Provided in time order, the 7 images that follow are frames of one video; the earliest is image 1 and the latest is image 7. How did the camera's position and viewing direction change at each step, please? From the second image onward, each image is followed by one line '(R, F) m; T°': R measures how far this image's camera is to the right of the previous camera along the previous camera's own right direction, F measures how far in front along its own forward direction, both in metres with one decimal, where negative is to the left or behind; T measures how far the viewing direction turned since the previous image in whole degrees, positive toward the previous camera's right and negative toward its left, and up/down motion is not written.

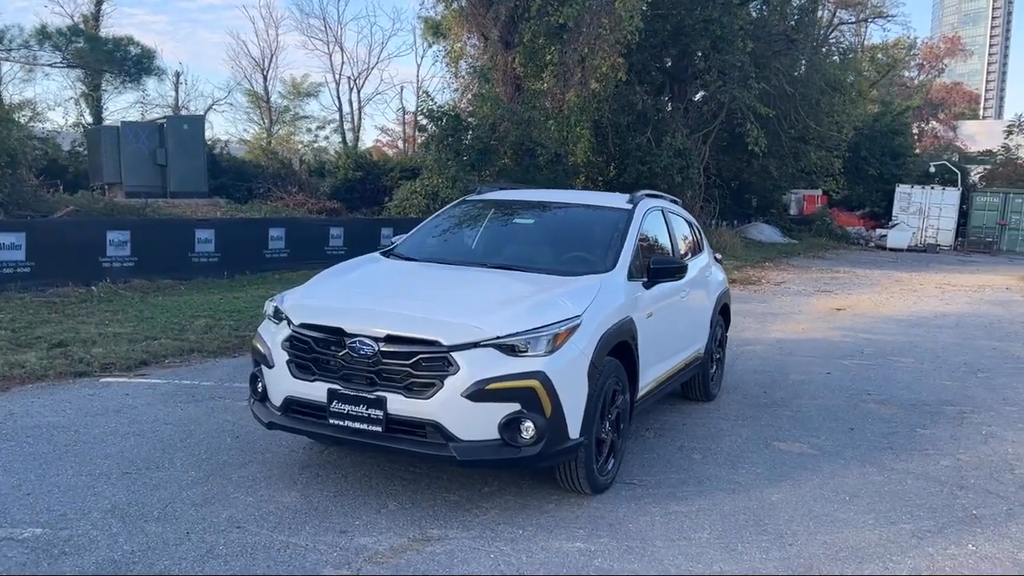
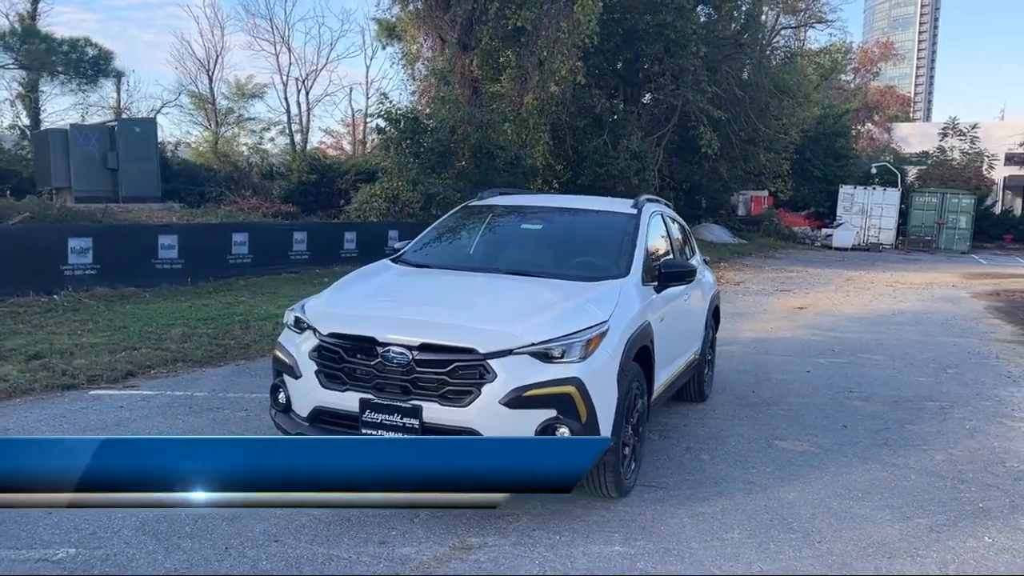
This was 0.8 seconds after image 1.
(-0.5, 0.0) m; +4°
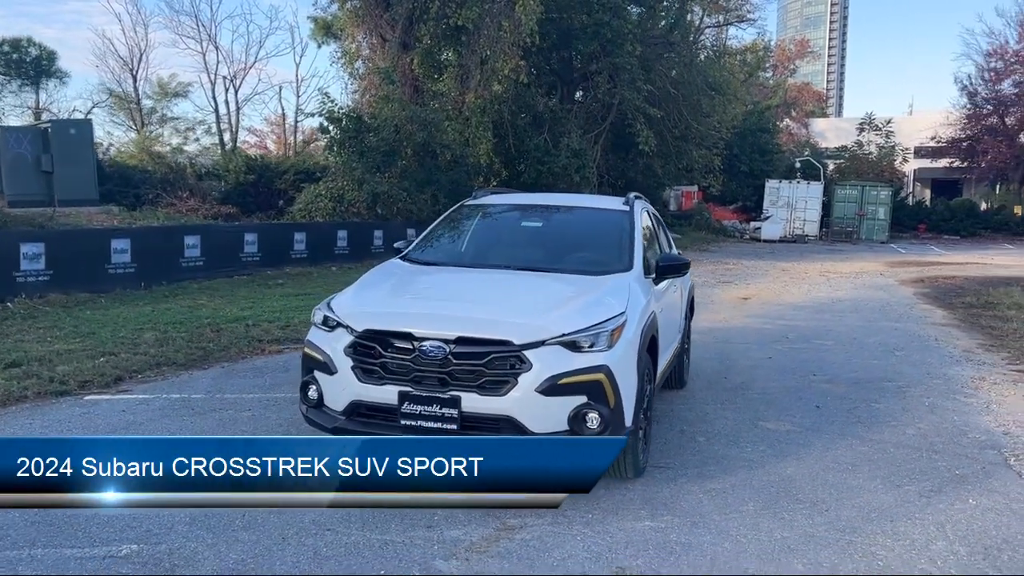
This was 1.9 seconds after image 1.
(-0.6, -0.2) m; +5°
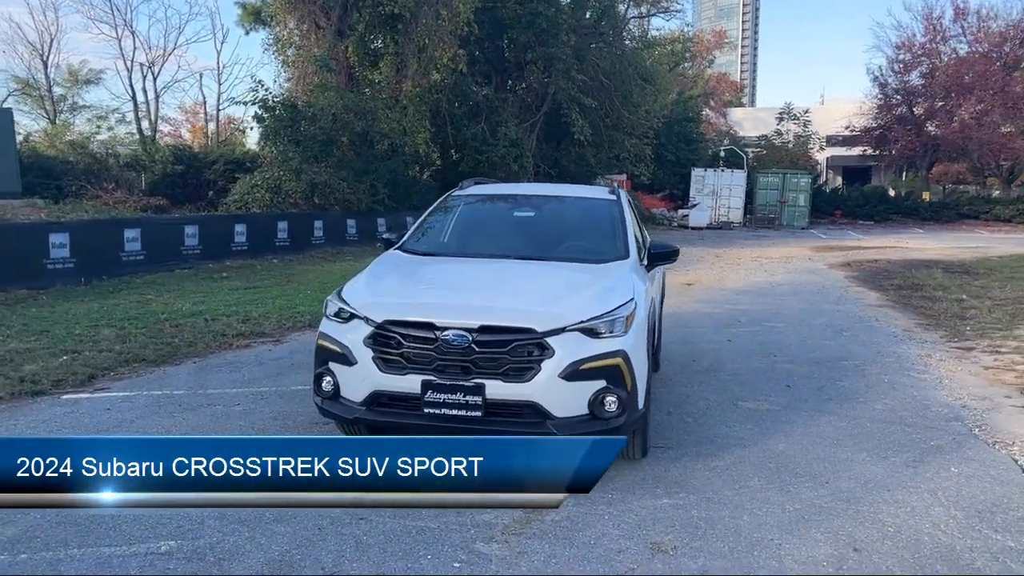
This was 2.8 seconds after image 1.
(-0.5, -0.1) m; +5°
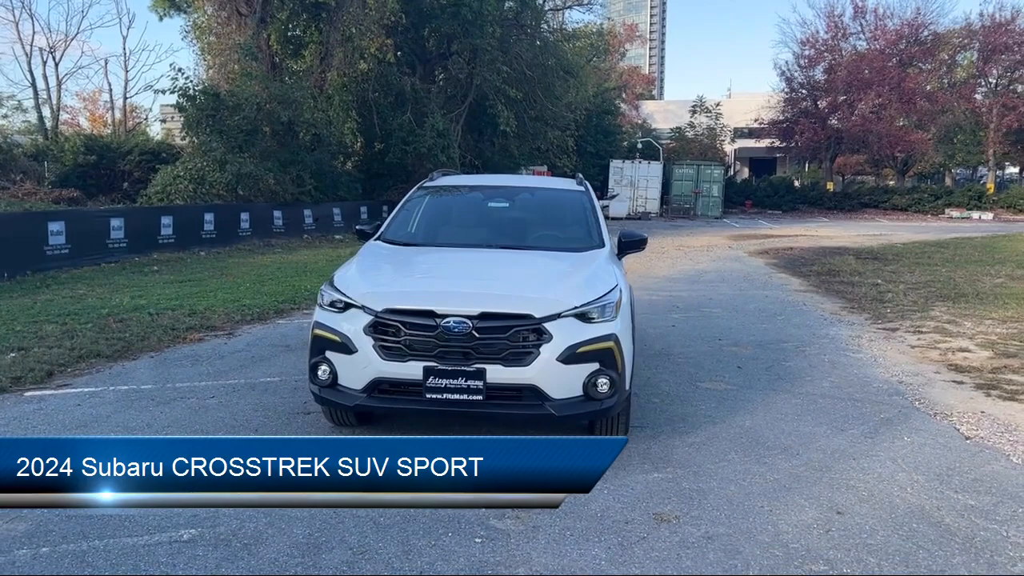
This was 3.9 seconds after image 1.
(-0.5, -0.2) m; +6°
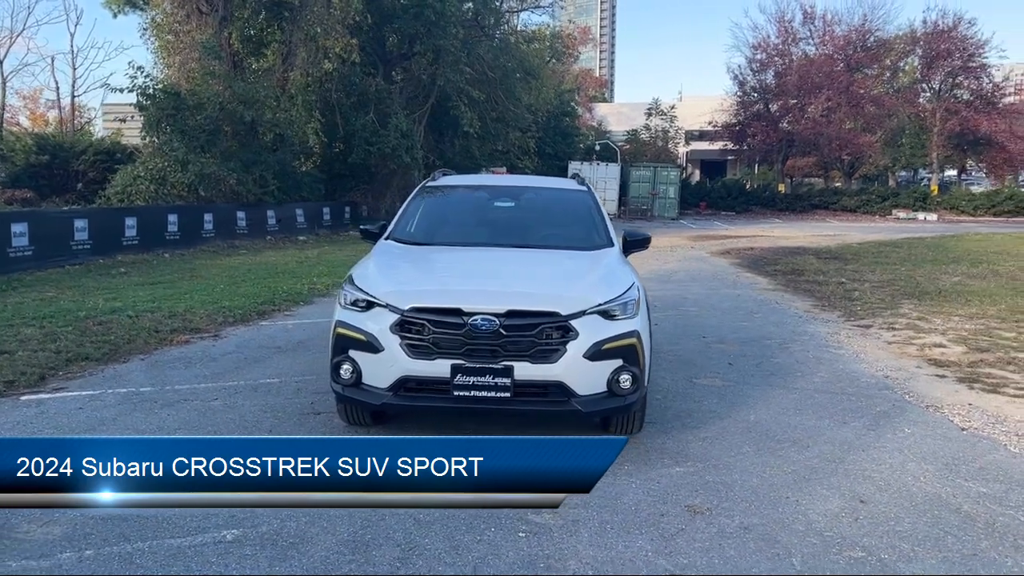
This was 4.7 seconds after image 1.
(-0.4, 0.0) m; +3°
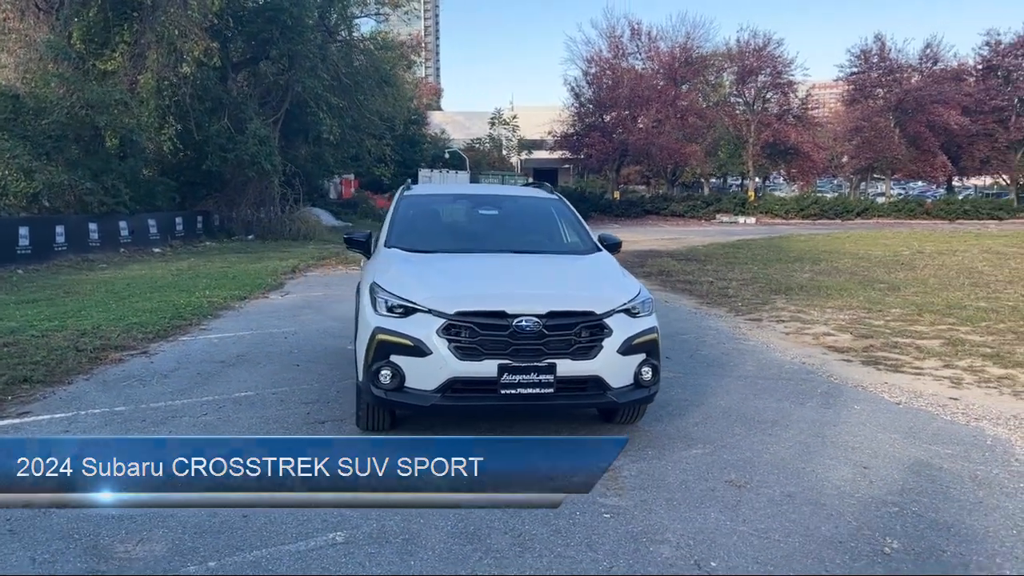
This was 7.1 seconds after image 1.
(-1.3, -0.2) m; +11°
